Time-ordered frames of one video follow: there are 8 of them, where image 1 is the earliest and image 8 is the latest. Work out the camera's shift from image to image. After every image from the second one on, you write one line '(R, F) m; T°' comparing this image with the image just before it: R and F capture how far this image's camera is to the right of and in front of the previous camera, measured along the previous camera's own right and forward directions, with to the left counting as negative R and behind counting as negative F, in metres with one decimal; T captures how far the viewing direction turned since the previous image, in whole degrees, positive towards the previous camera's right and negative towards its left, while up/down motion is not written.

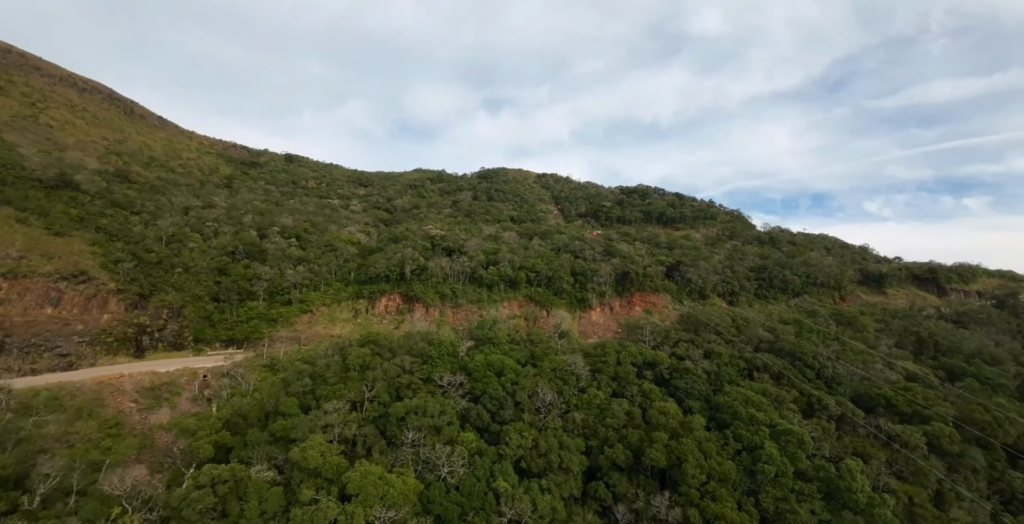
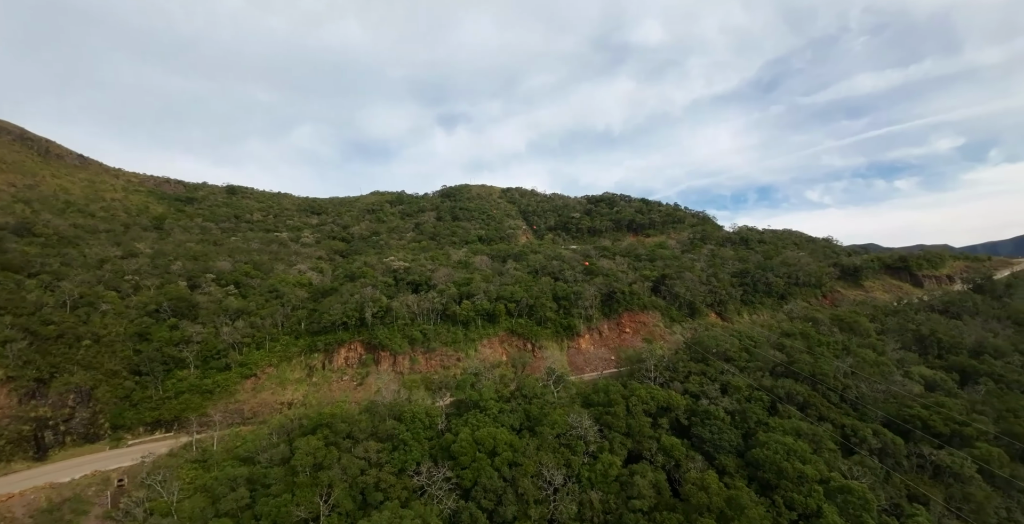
(-0.6, +4.7) m; +4°
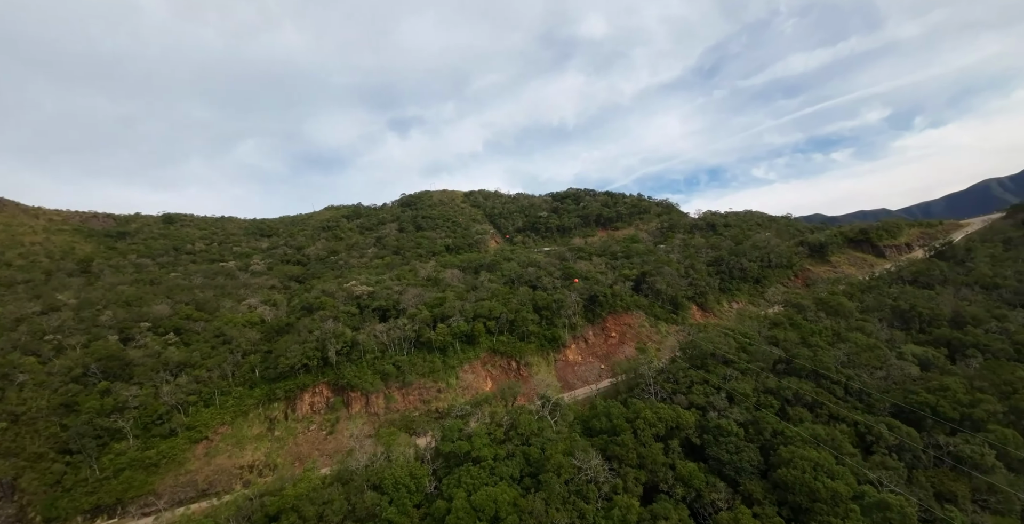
(-0.6, +2.9) m; +4°
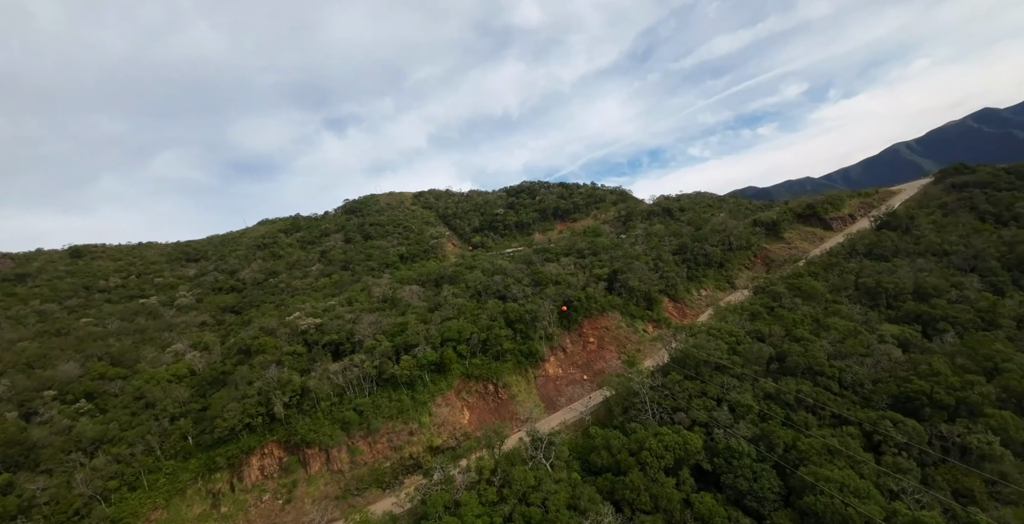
(-0.8, +3.3) m; +6°
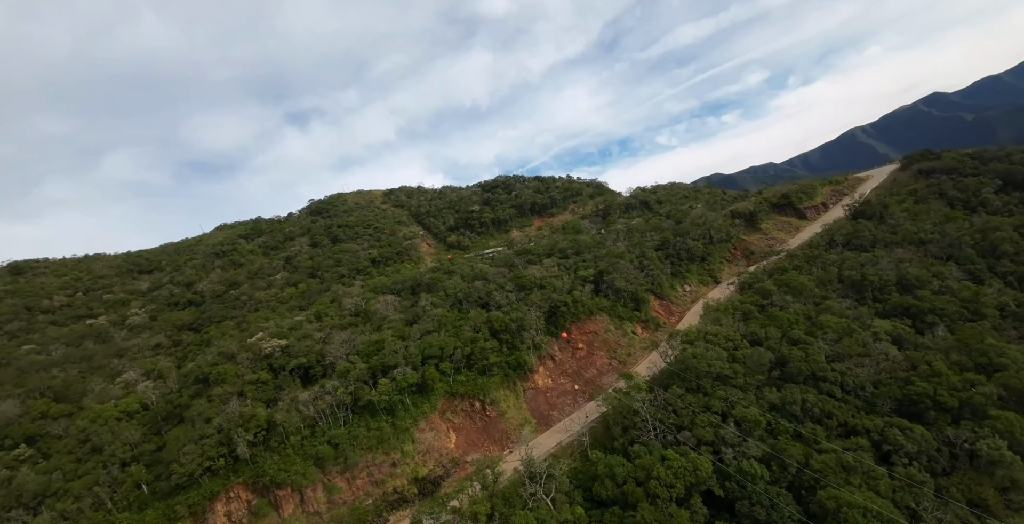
(-0.7, +2.2) m; +3°
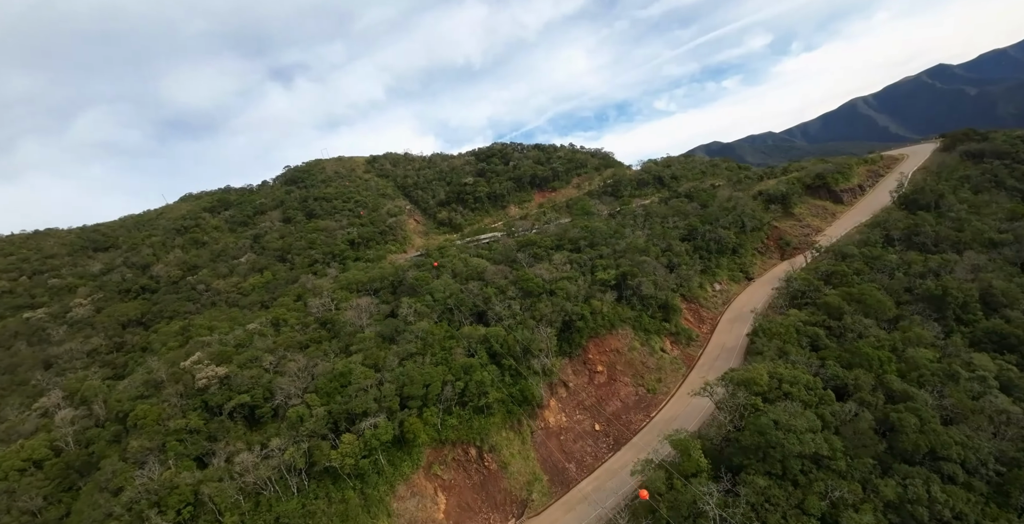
(-1.0, +8.1) m; +1°
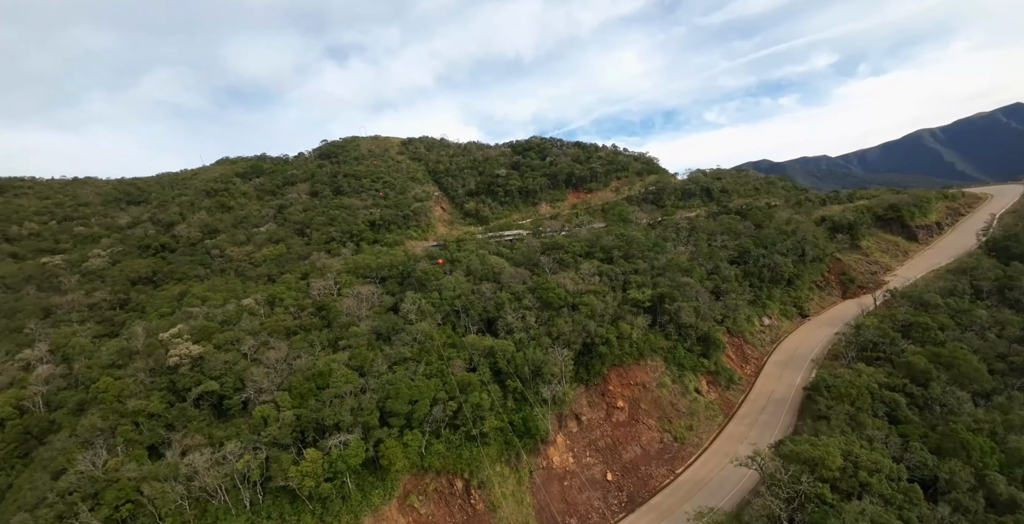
(+0.4, +4.3) m; -4°
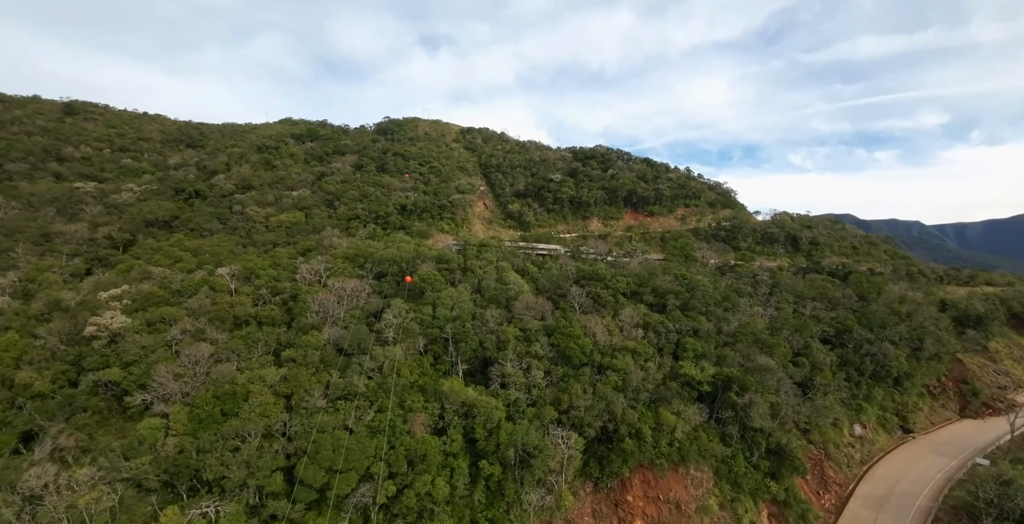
(+1.2, +7.4) m; -6°
